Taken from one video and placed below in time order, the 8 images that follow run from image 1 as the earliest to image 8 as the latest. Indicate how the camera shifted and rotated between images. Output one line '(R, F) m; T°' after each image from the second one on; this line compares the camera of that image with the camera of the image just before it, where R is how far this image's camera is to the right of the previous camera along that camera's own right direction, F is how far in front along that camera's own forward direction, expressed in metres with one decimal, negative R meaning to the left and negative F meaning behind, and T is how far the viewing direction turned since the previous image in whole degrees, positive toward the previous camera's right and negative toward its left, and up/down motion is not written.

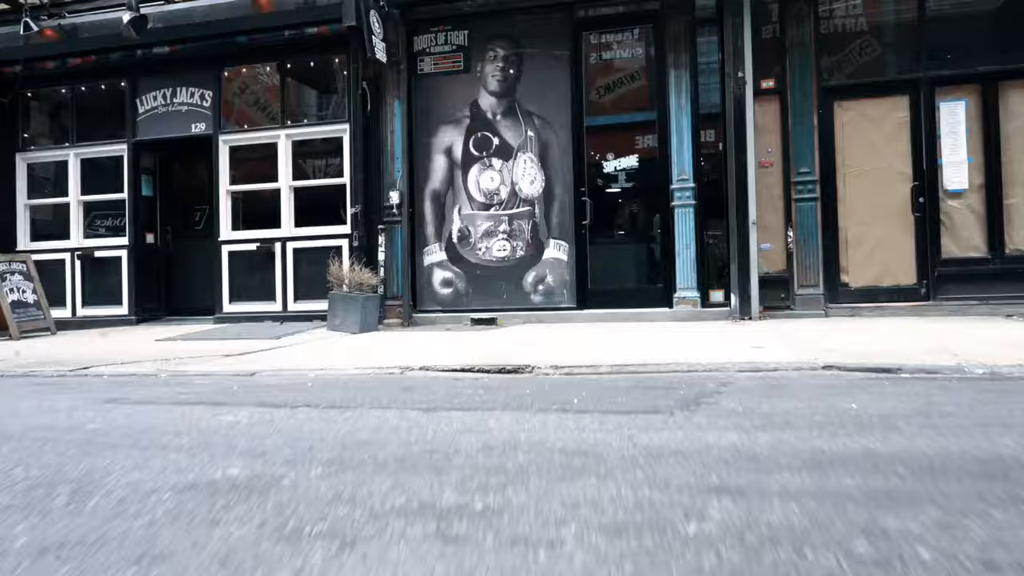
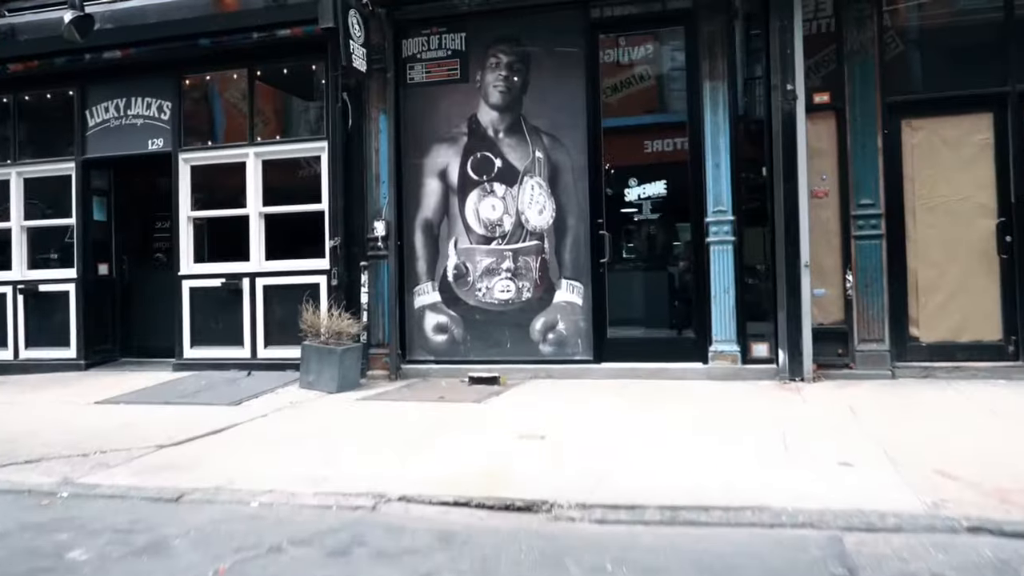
(0.0, +1.4) m; 0°
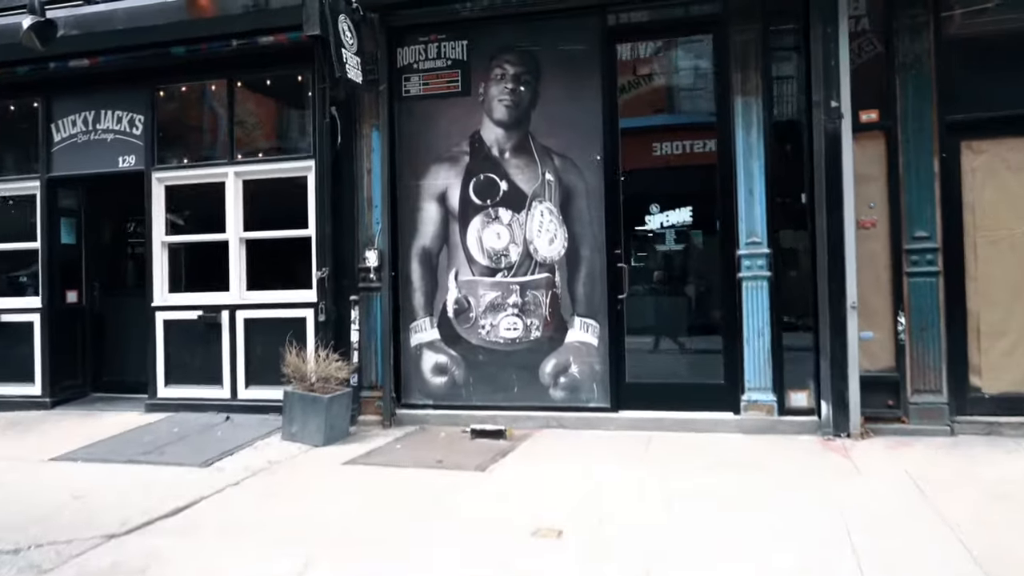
(0.0, +0.8) m; 0°
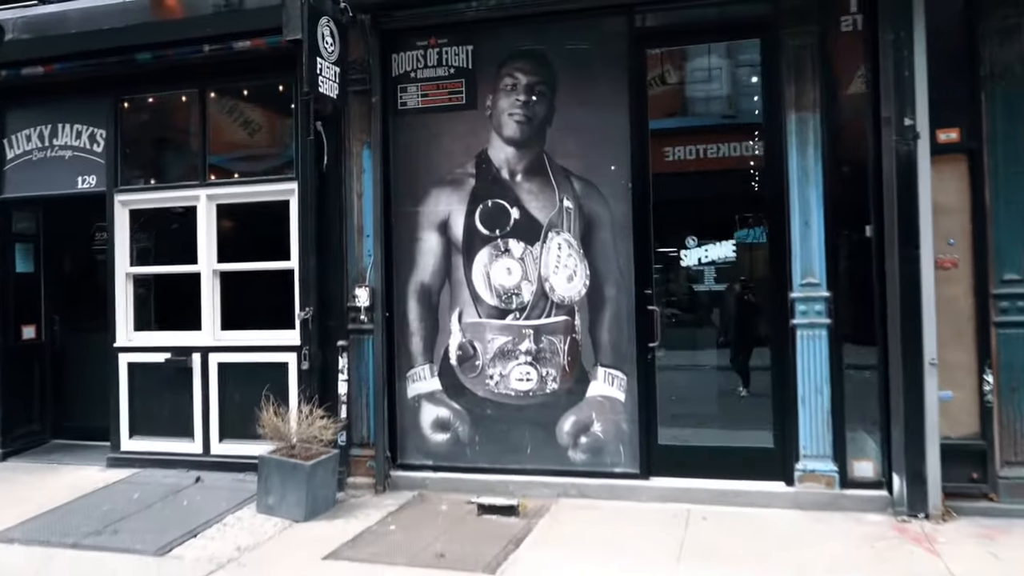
(0.0, +1.0) m; 0°
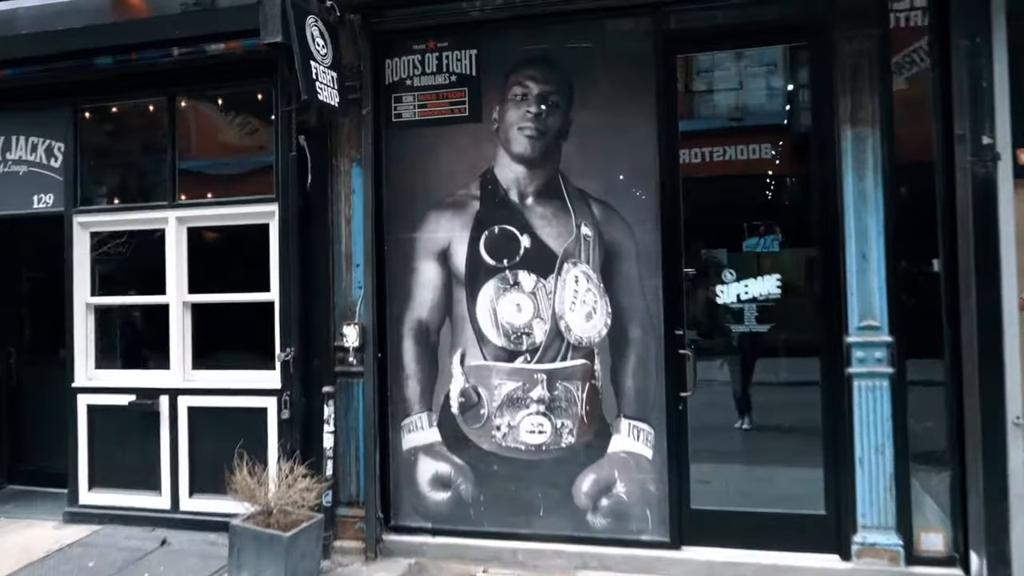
(-0.1, +0.8) m; 0°
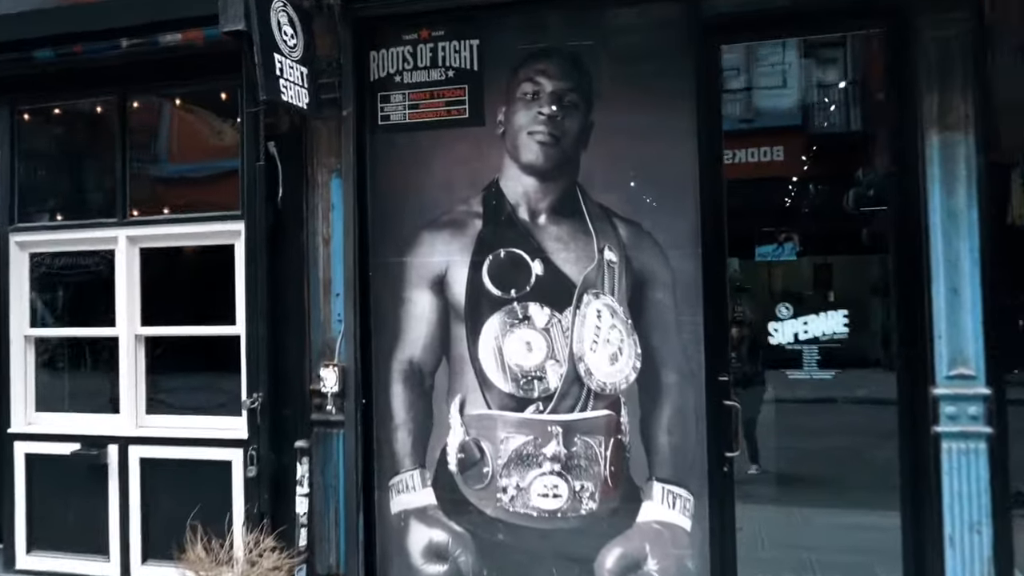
(-0.1, +0.9) m; 0°
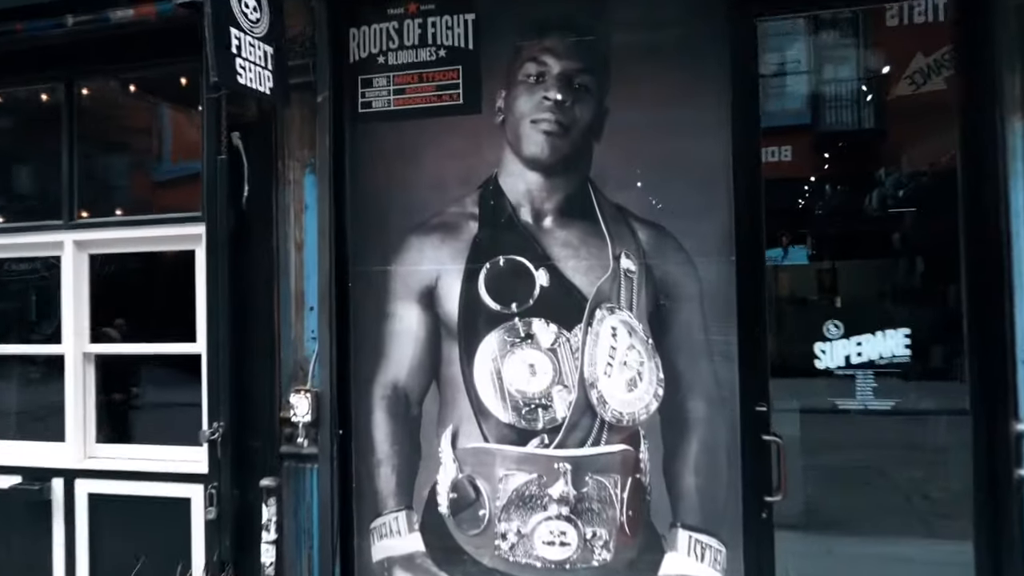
(0.0, +0.6) m; 0°
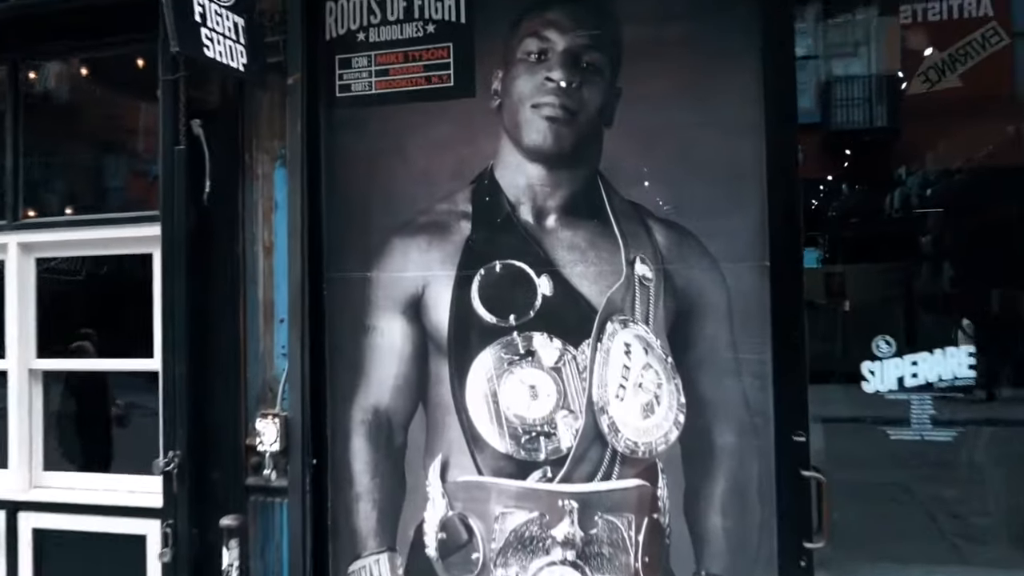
(0.0, +0.5) m; 0°
